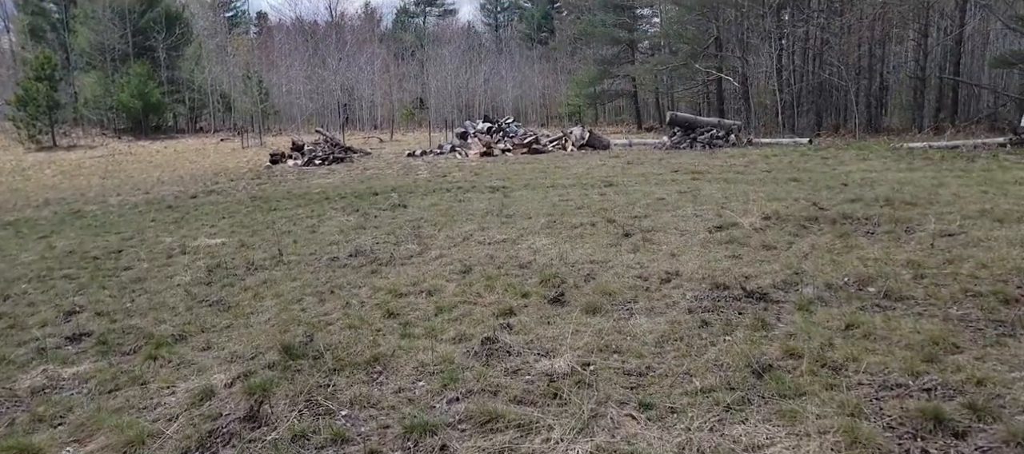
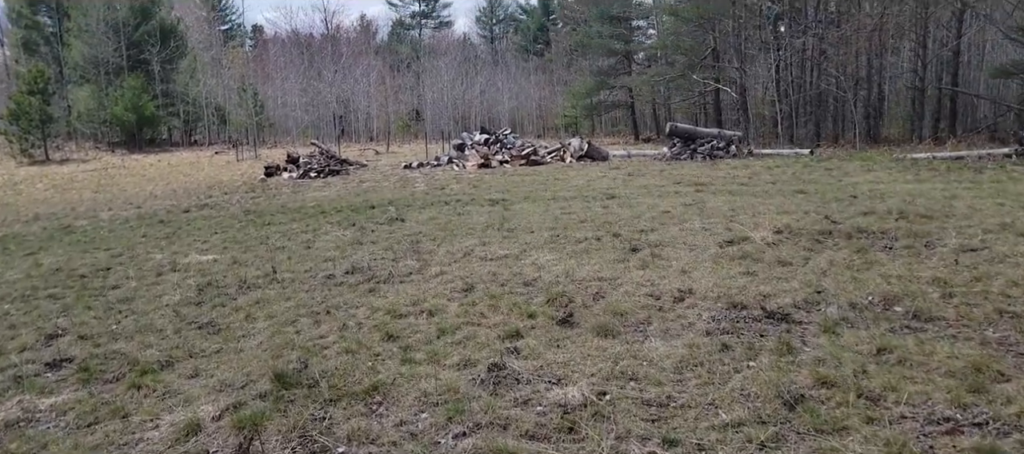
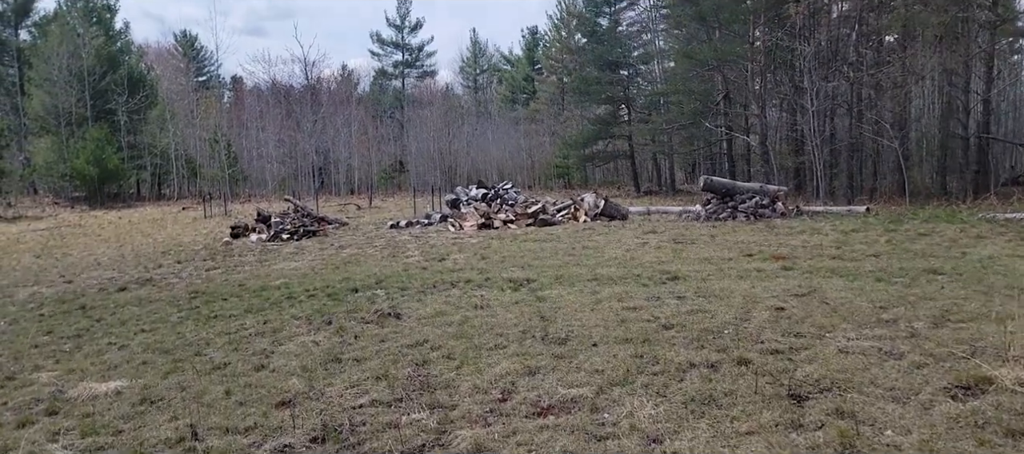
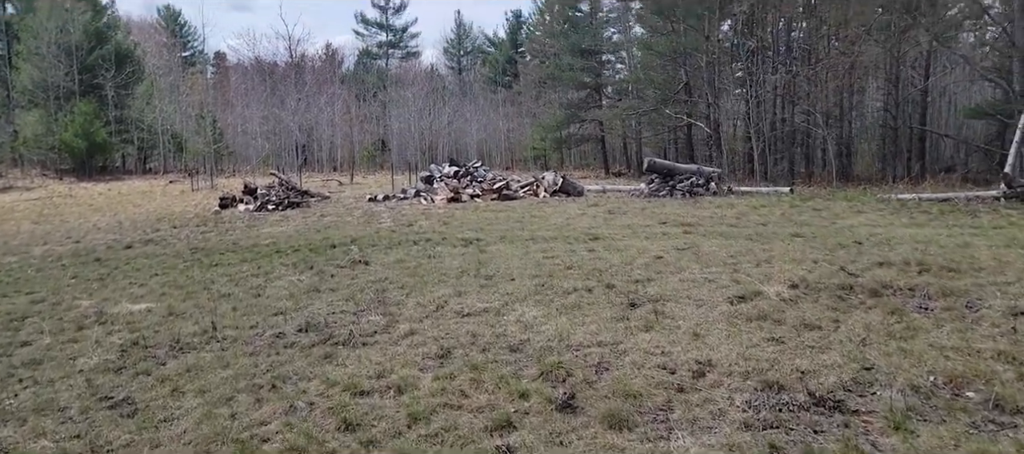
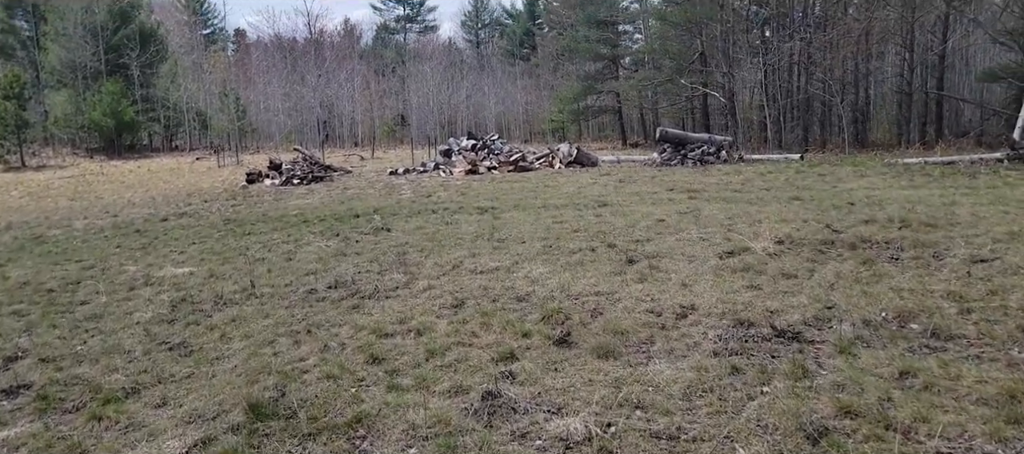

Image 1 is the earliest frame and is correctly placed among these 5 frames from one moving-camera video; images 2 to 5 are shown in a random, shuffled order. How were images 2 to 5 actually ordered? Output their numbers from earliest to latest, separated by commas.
2, 5, 4, 3
